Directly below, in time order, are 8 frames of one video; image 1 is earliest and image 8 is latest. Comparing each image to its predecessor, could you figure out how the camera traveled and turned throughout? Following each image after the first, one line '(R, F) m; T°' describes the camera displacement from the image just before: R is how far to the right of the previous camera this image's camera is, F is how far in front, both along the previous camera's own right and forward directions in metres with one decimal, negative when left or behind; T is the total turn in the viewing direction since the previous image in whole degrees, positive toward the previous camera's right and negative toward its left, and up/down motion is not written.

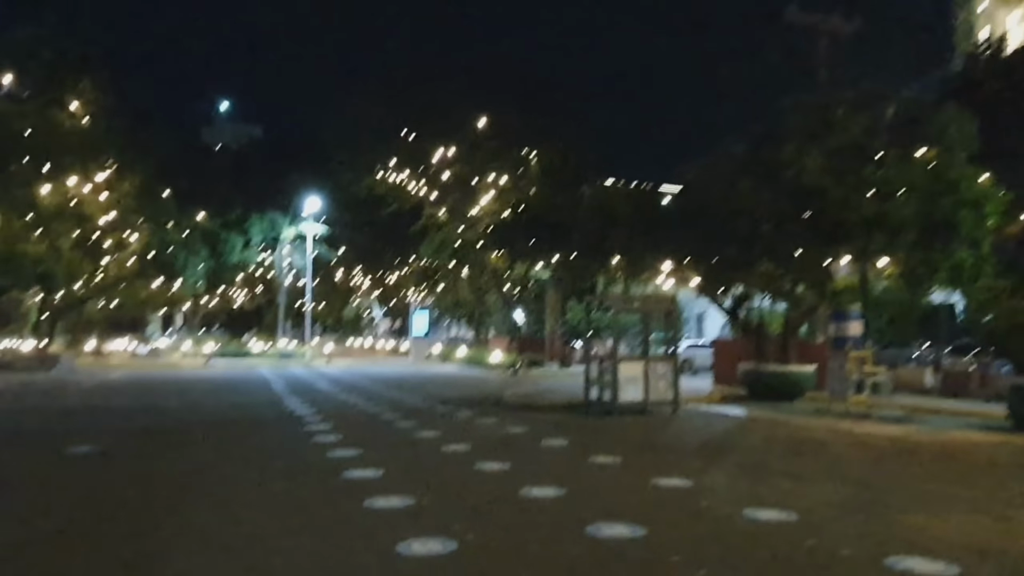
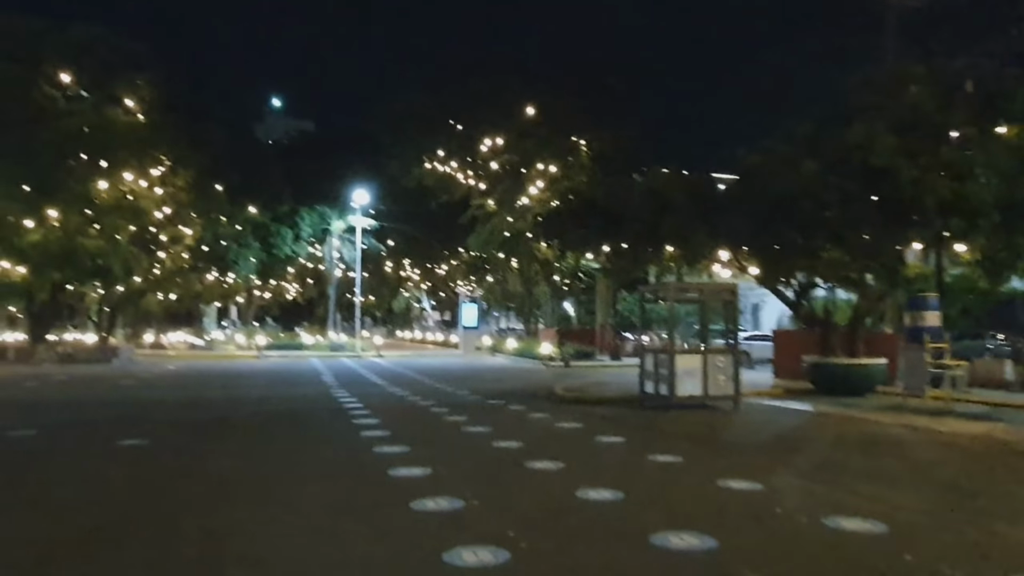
(-0.1, +0.6) m; -4°
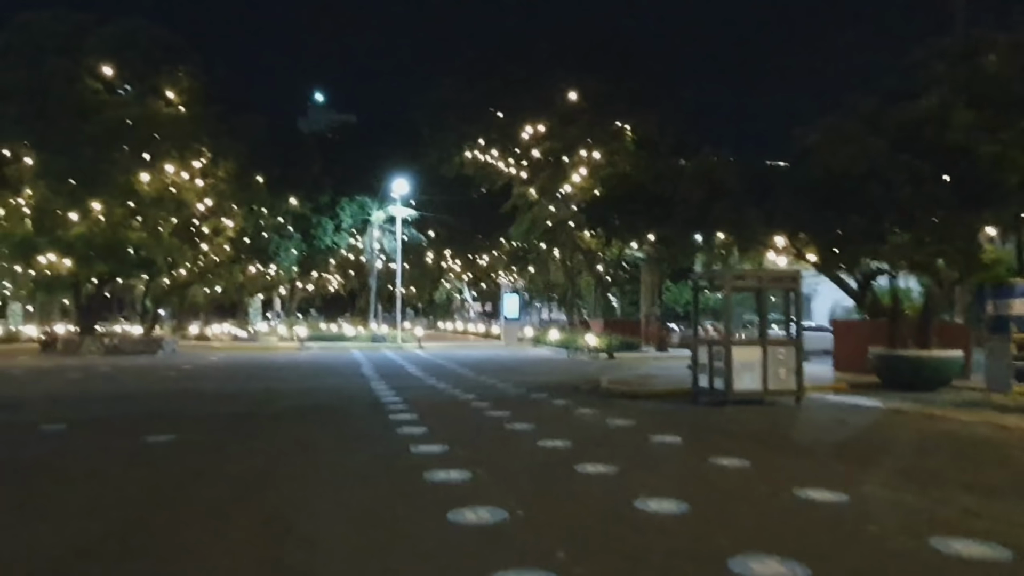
(-0.1, +0.9) m; -3°
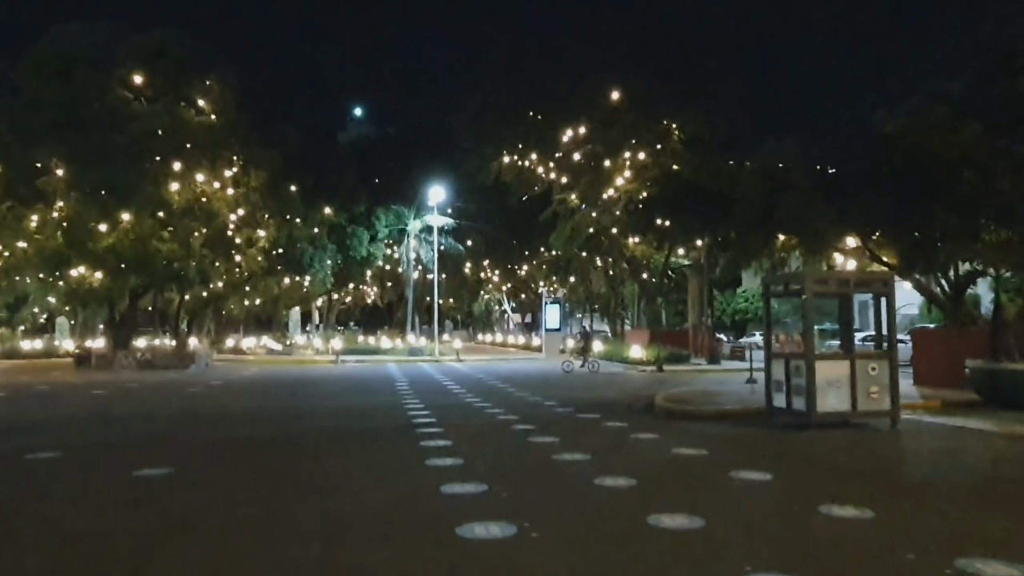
(-0.1, +1.9) m; -3°
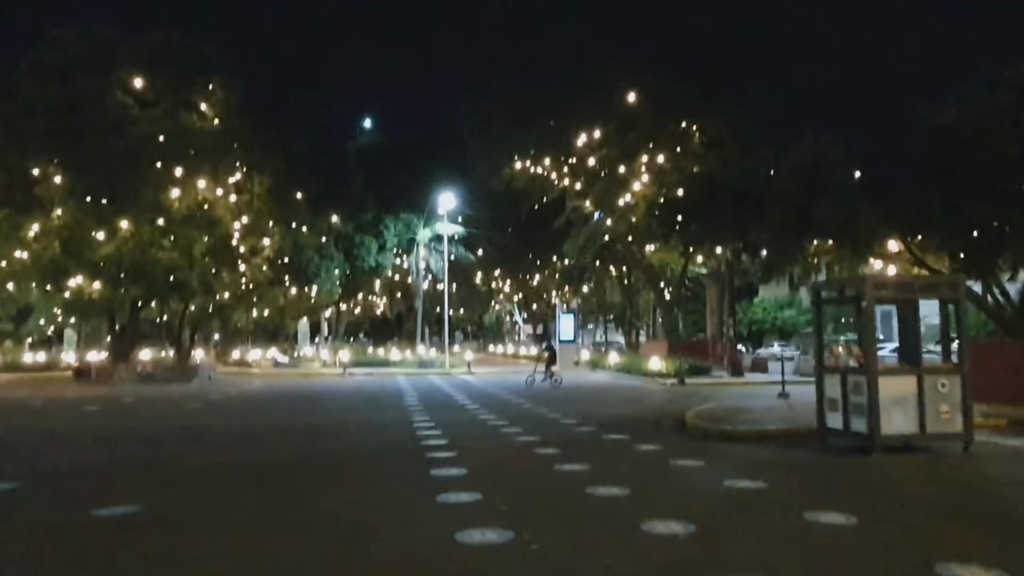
(-0.2, +1.5) m; -1°
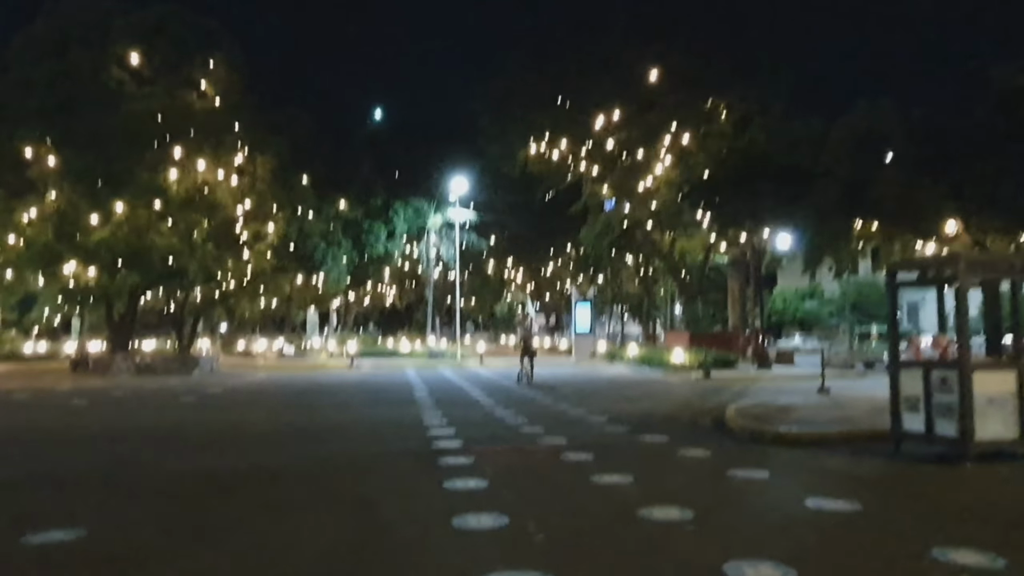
(-0.2, +1.8) m; -1°
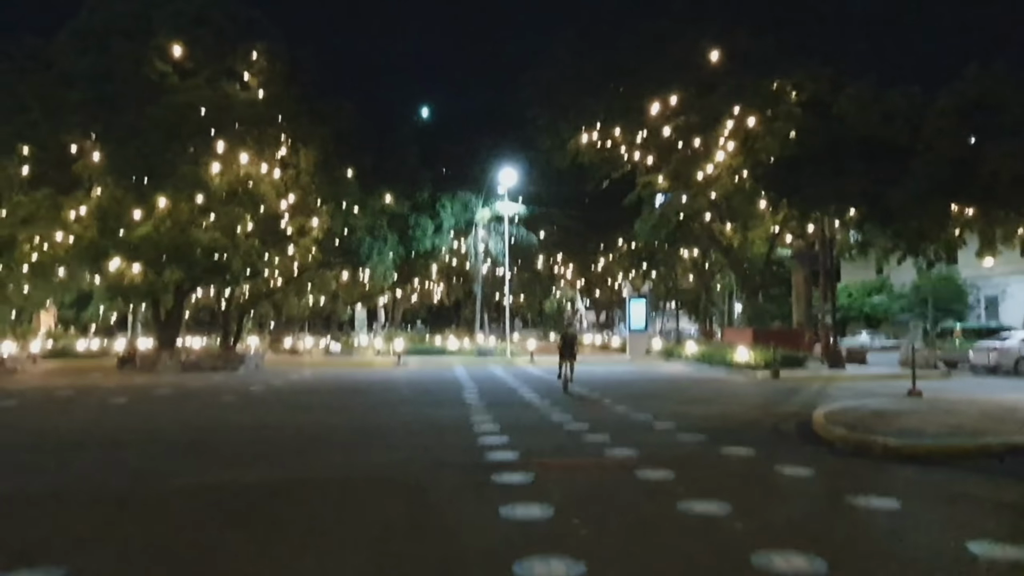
(-0.2, +1.6) m; -4°
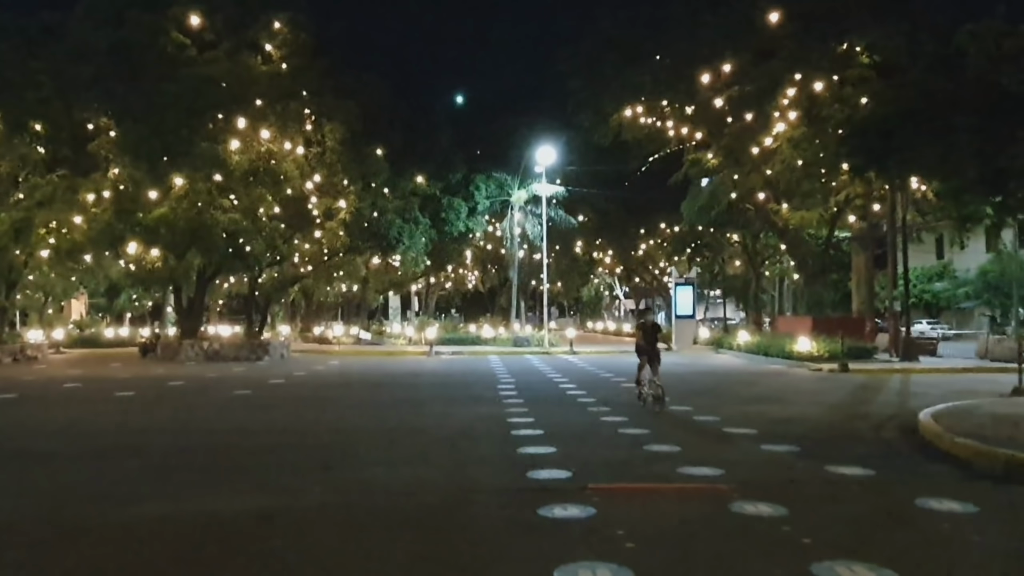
(-0.2, +2.3) m; -3°
